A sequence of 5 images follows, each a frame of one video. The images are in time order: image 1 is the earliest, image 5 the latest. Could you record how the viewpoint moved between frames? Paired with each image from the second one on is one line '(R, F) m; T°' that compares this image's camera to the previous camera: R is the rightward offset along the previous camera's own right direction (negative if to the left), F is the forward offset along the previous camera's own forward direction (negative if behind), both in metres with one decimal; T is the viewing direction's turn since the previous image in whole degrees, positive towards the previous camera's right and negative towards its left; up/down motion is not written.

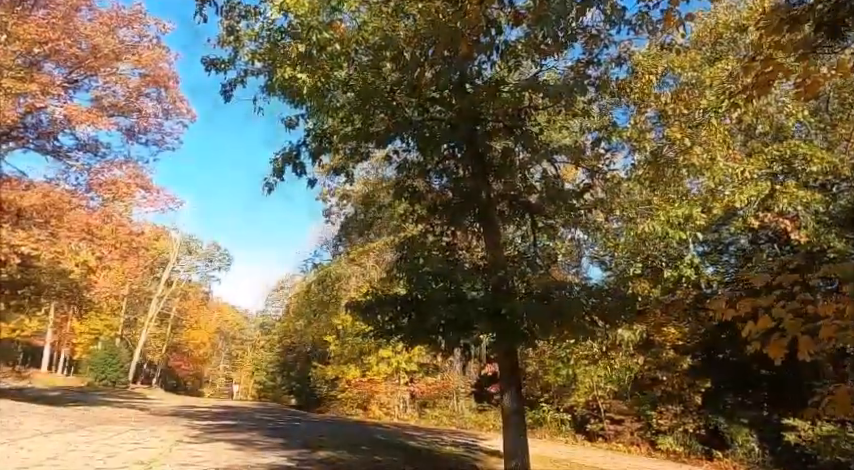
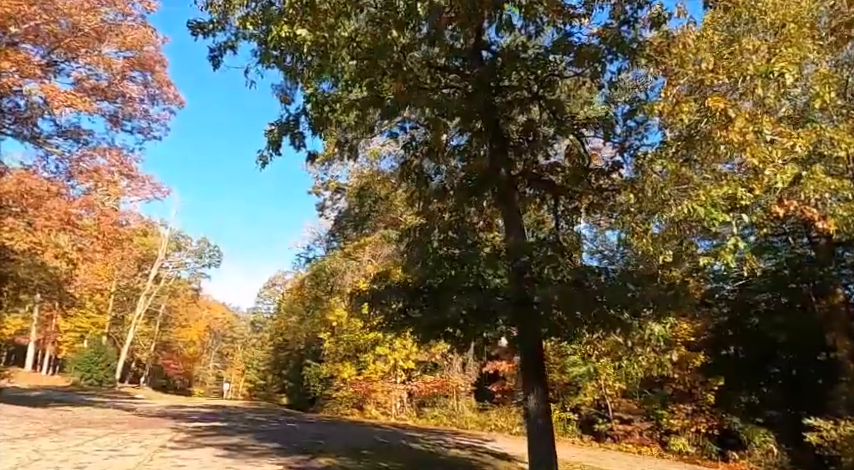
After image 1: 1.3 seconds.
(-0.2, +0.7) m; +1°
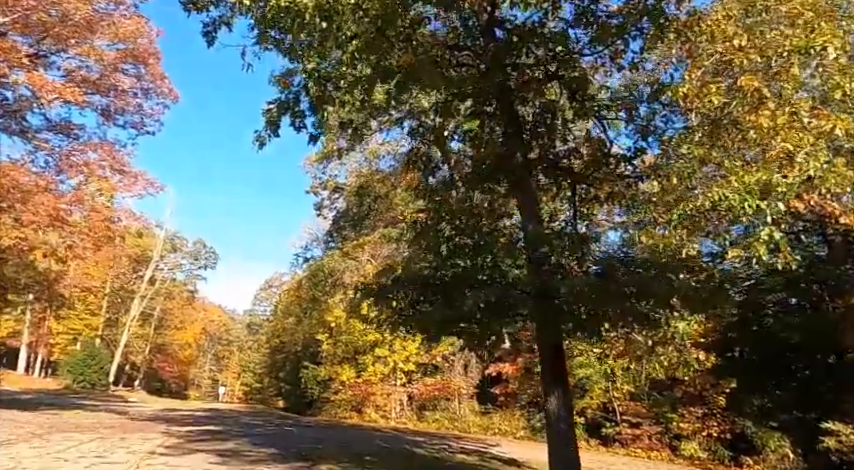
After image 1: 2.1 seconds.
(-0.1, +0.4) m; 0°
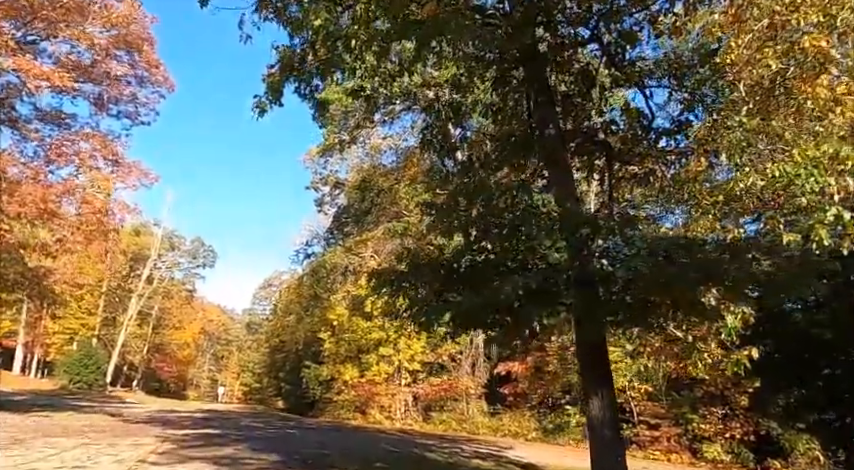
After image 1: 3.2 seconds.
(-0.2, +0.6) m; 0°
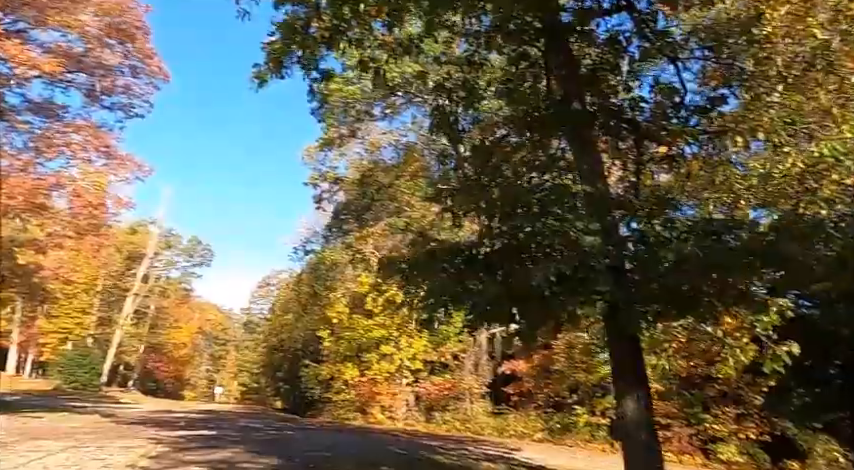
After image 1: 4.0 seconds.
(-0.1, +0.4) m; 0°
